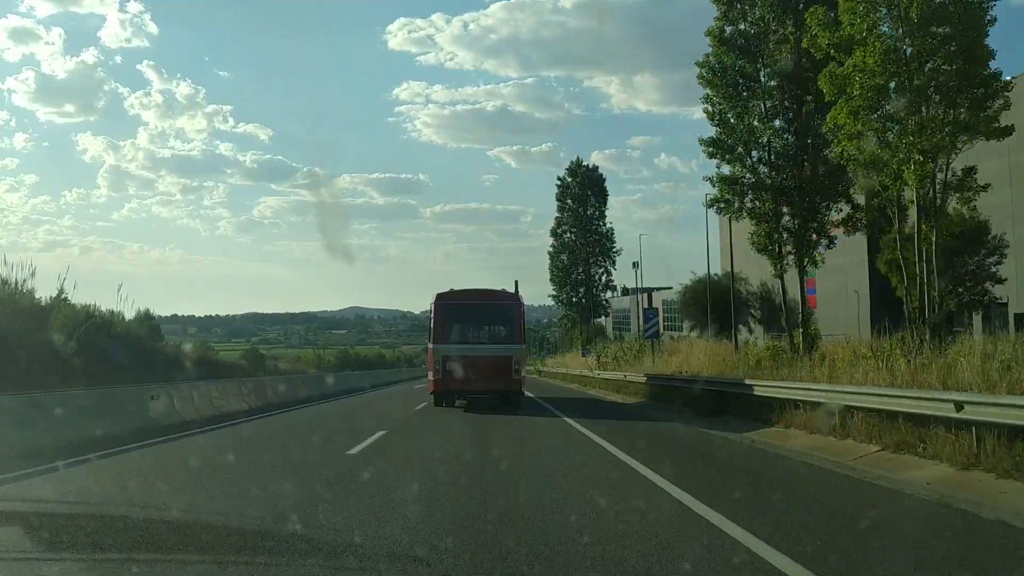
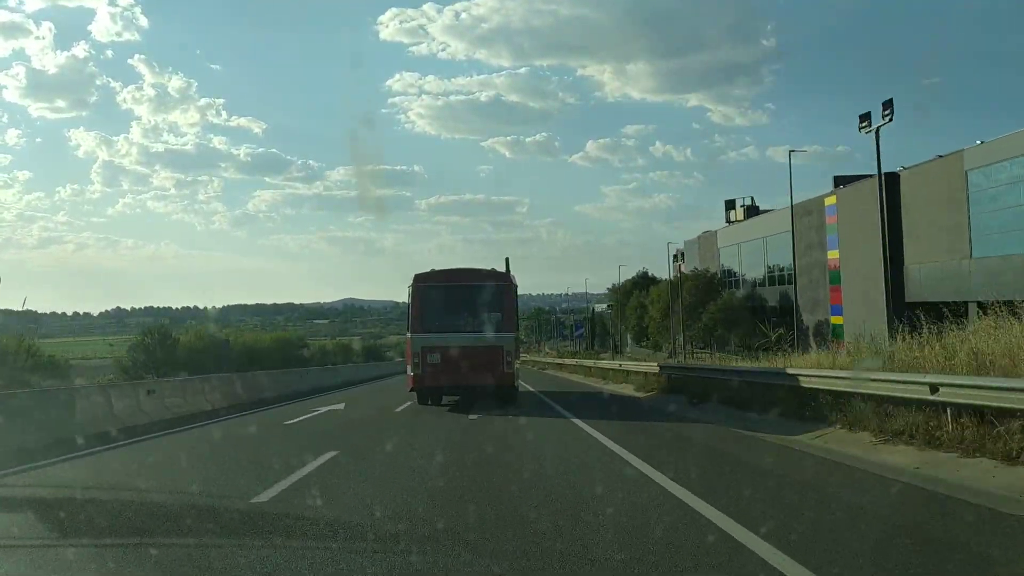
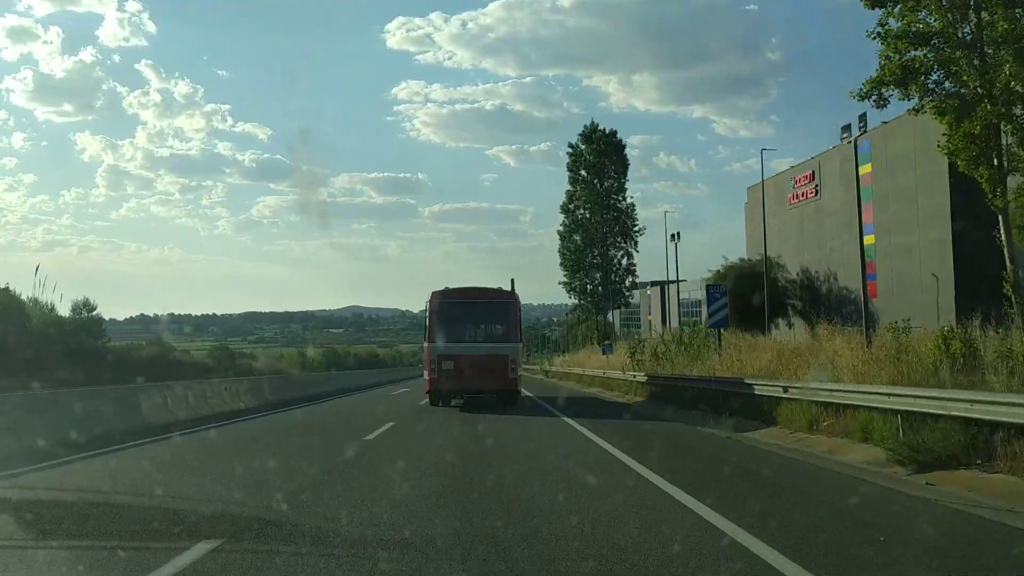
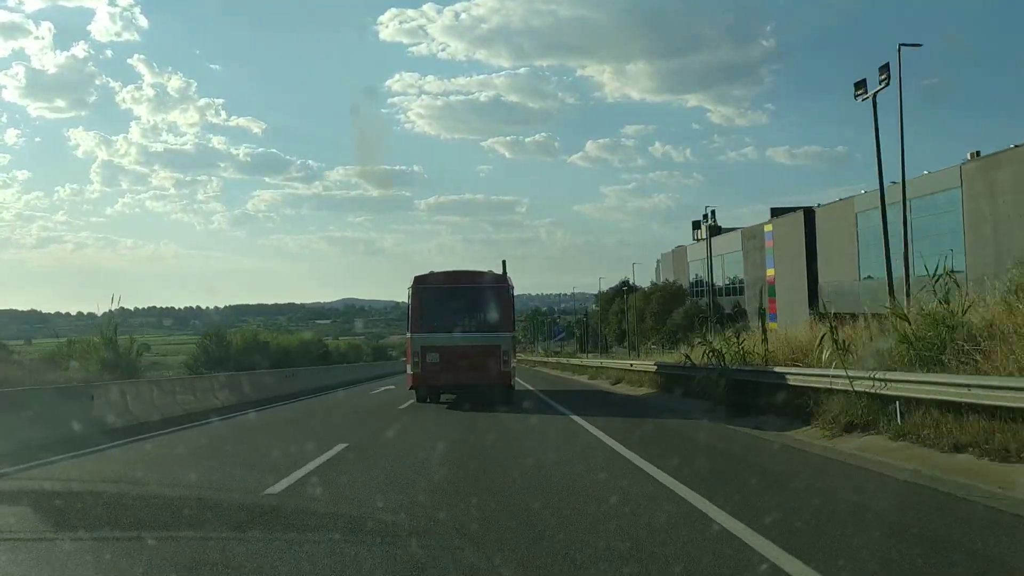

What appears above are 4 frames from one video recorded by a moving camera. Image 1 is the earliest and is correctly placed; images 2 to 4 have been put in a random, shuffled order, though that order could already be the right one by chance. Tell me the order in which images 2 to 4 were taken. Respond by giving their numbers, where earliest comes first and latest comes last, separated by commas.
3, 4, 2
